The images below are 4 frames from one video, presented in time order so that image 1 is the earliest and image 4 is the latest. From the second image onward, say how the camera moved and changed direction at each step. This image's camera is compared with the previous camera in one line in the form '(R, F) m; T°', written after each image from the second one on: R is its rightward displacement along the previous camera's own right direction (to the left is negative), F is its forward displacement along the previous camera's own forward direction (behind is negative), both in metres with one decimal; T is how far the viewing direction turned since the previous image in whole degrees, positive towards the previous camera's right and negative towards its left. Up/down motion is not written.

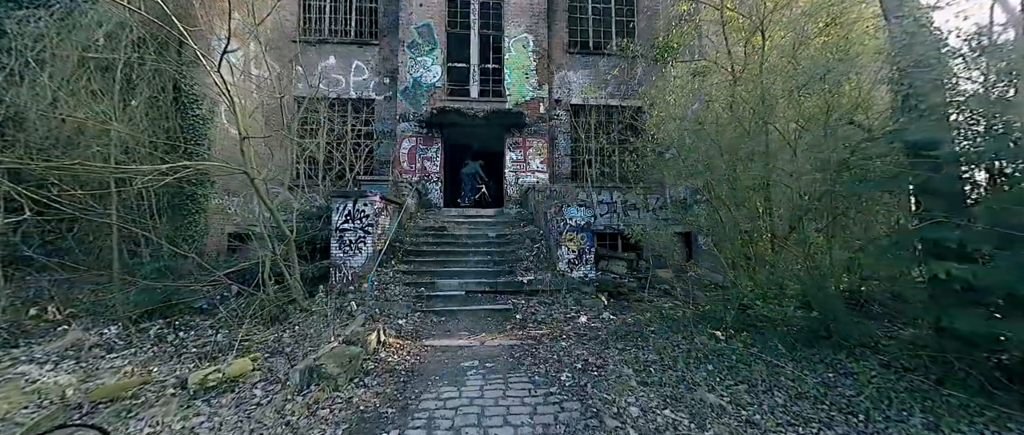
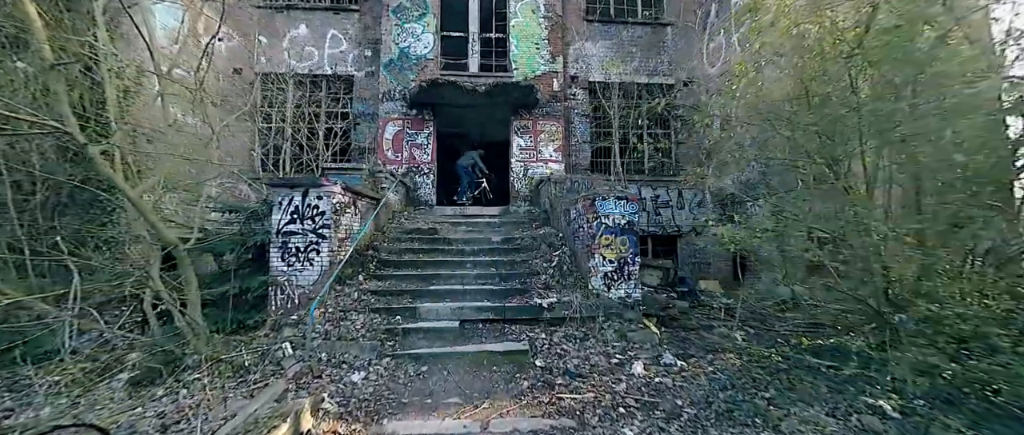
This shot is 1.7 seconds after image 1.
(-0.2, +2.0) m; 0°
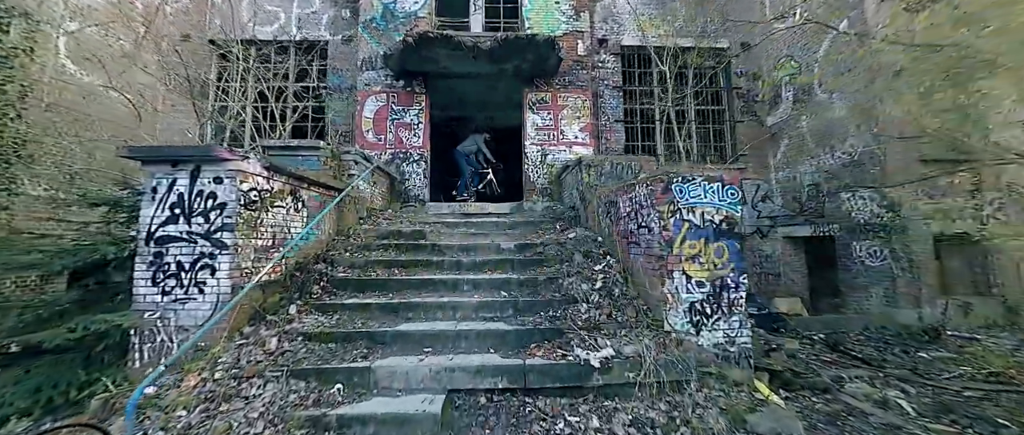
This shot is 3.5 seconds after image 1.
(-0.1, +2.0) m; -1°
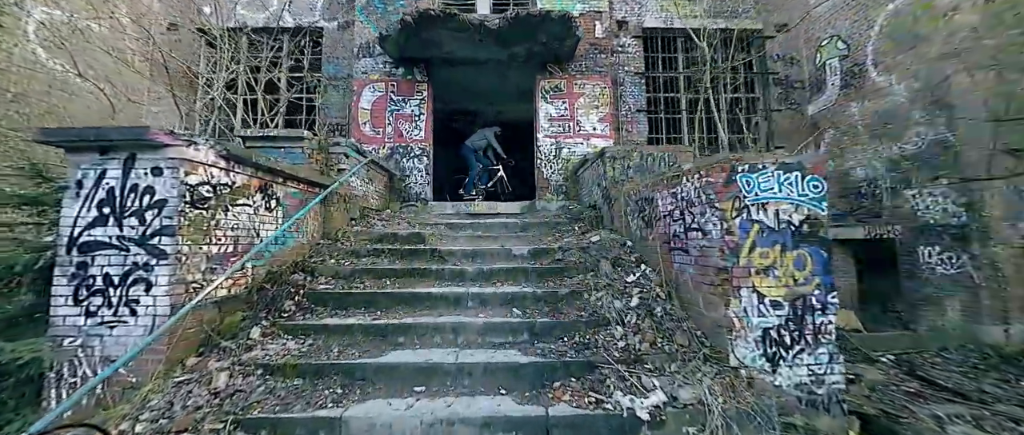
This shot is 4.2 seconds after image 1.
(-0.1, +0.7) m; -1°
